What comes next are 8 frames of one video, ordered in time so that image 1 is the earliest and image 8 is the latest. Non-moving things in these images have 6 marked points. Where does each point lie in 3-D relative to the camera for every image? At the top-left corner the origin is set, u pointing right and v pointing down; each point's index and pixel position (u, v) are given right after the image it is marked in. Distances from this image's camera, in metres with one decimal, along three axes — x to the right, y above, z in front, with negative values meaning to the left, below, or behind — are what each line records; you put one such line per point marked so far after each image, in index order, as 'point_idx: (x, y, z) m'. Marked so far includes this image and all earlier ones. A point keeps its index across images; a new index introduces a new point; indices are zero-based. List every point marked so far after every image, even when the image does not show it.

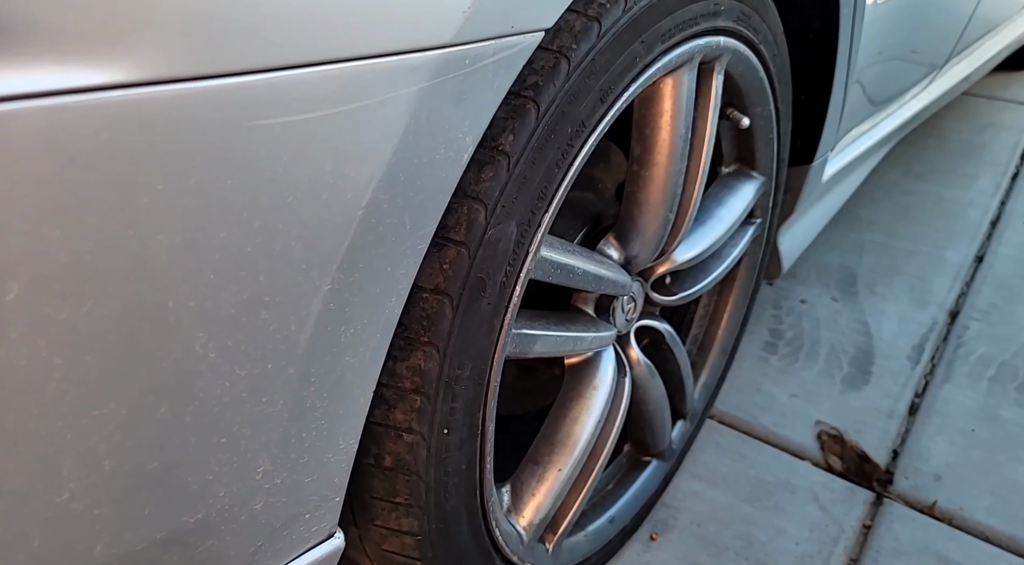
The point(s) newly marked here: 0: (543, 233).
0: (0.0, 0.0, +0.6) m
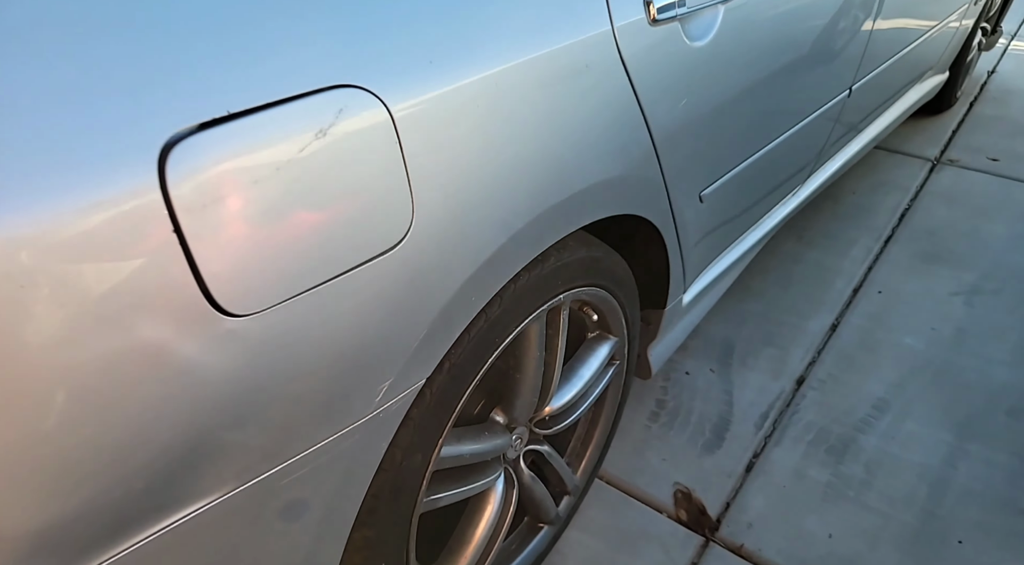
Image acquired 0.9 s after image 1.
0: (-0.1, -0.2, +1.0) m
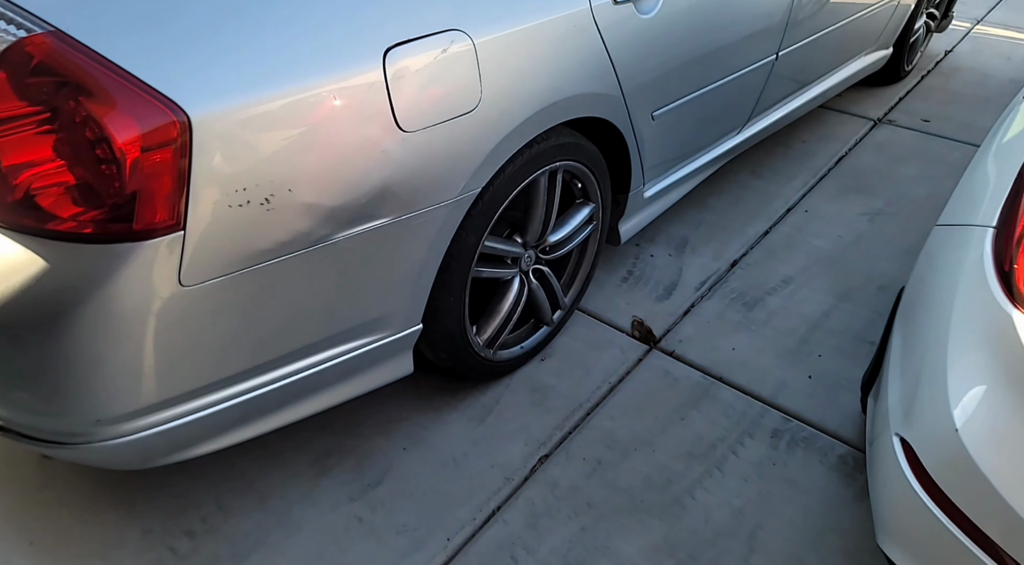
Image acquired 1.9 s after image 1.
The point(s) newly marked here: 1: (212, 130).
0: (-0.1, +0.1, +1.9) m
1: (-0.5, +0.2, +1.3) m
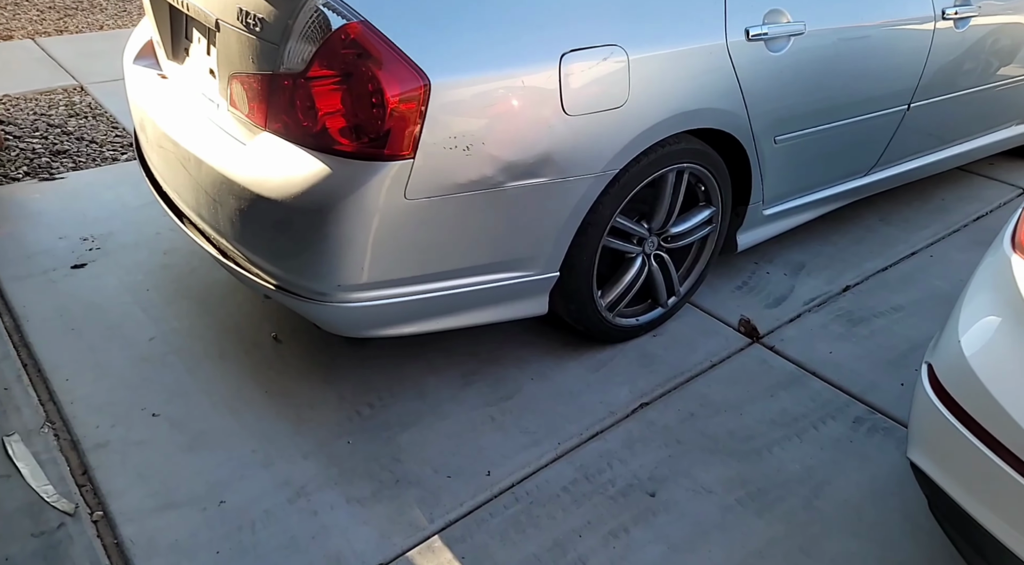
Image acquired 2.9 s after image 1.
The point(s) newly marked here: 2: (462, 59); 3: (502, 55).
0: (+0.3, +0.2, +2.4) m
1: (-0.2, +0.4, +1.9) m
2: (-0.1, +0.5, +1.9) m
3: (0.0, +0.6, +2.0) m
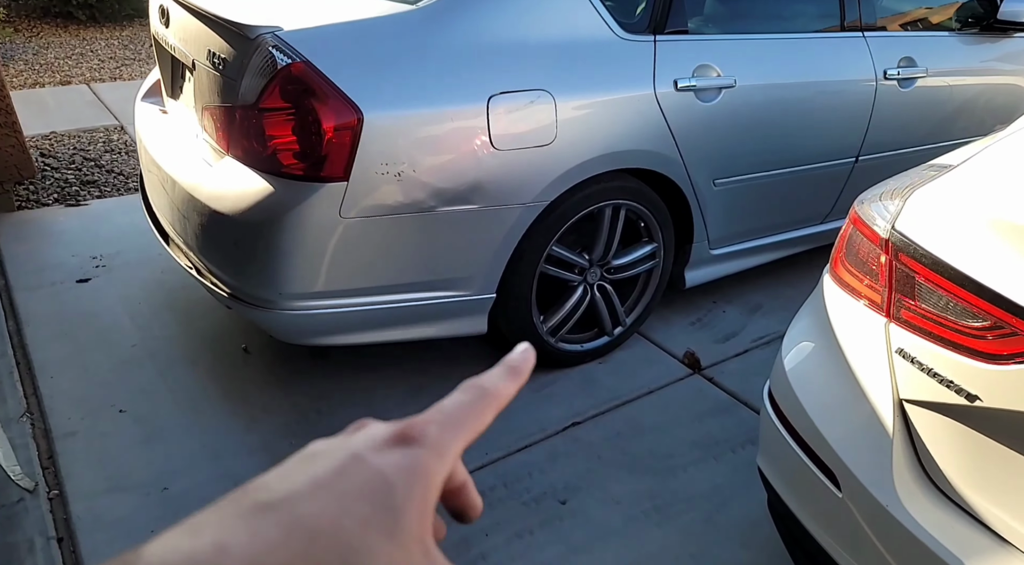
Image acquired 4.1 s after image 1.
0: (+0.1, +0.1, +2.6) m
1: (-0.4, +0.4, +2.2) m
2: (-0.3, +0.5, +2.2) m
3: (-0.2, +0.5, +2.2) m
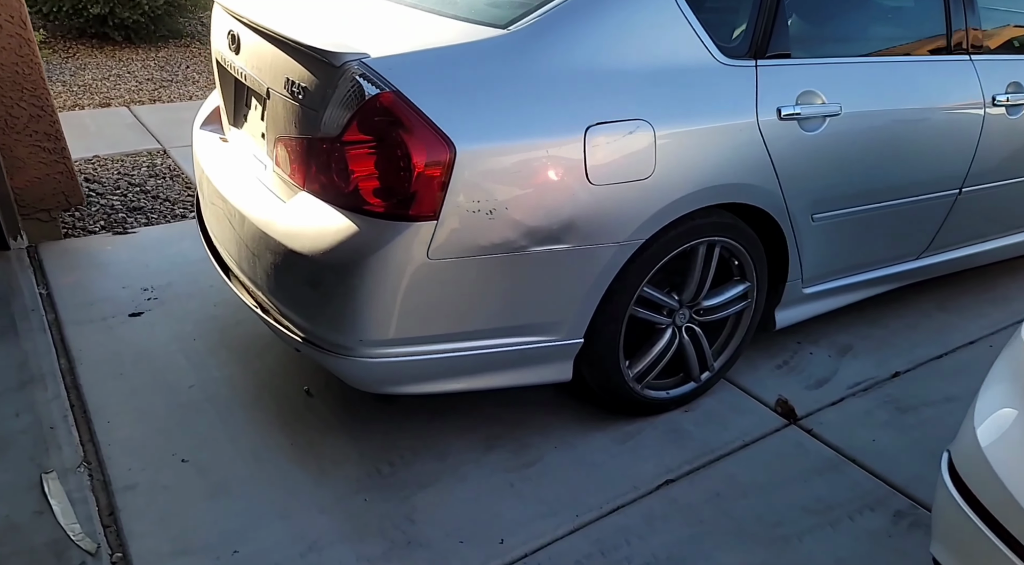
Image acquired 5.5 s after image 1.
0: (+0.4, 0.0, +2.4) m
1: (-0.1, +0.3, +2.0) m
2: (-0.1, +0.4, +2.0) m
3: (0.0, +0.4, +2.1) m
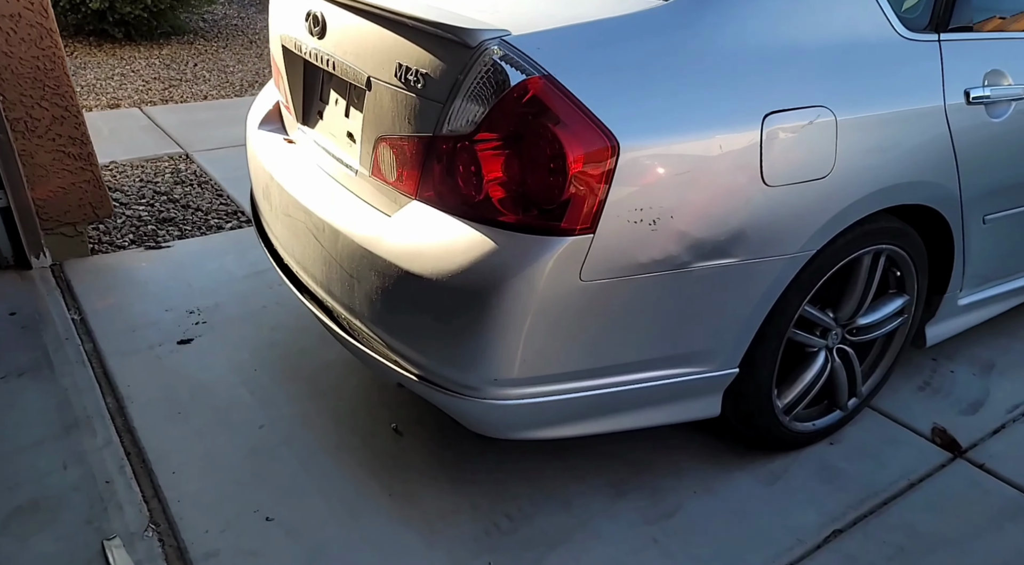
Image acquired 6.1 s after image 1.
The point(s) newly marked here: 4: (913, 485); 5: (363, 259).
0: (+0.7, -0.1, +2.0) m
1: (+0.2, +0.2, +1.6) m
2: (+0.3, +0.3, +1.7) m
3: (+0.4, +0.3, +1.7) m
4: (+1.1, -0.5, +2.2) m
5: (-0.3, +0.1, +1.9) m
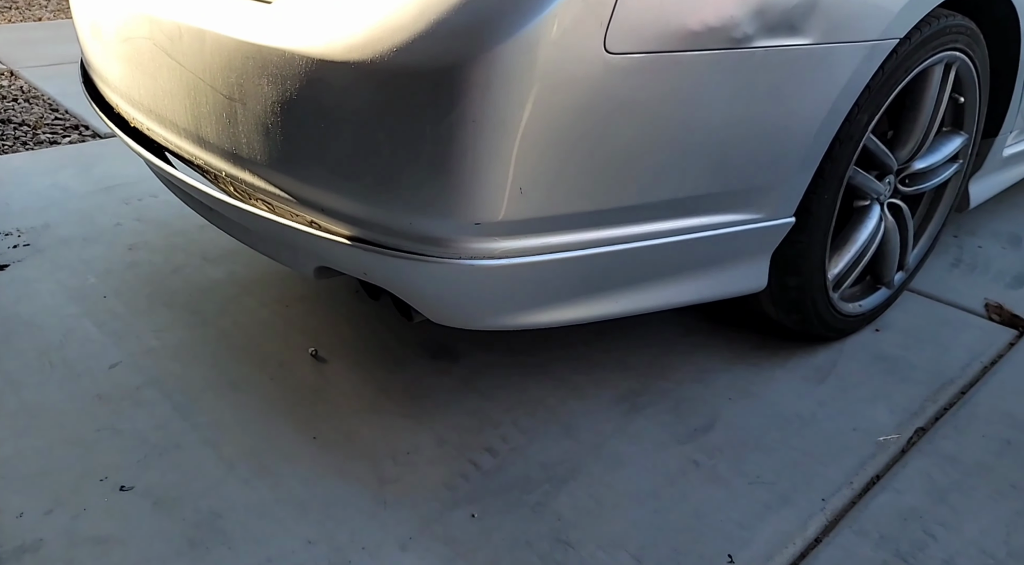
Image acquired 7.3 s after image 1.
0: (+0.7, +0.3, +1.5) m
1: (+0.2, +0.6, +1.0) m
2: (+0.2, +0.6, +1.1) m
3: (+0.3, +0.7, +1.1) m
4: (+1.0, -0.2, +1.7) m
5: (-0.4, +0.3, +1.2) m
